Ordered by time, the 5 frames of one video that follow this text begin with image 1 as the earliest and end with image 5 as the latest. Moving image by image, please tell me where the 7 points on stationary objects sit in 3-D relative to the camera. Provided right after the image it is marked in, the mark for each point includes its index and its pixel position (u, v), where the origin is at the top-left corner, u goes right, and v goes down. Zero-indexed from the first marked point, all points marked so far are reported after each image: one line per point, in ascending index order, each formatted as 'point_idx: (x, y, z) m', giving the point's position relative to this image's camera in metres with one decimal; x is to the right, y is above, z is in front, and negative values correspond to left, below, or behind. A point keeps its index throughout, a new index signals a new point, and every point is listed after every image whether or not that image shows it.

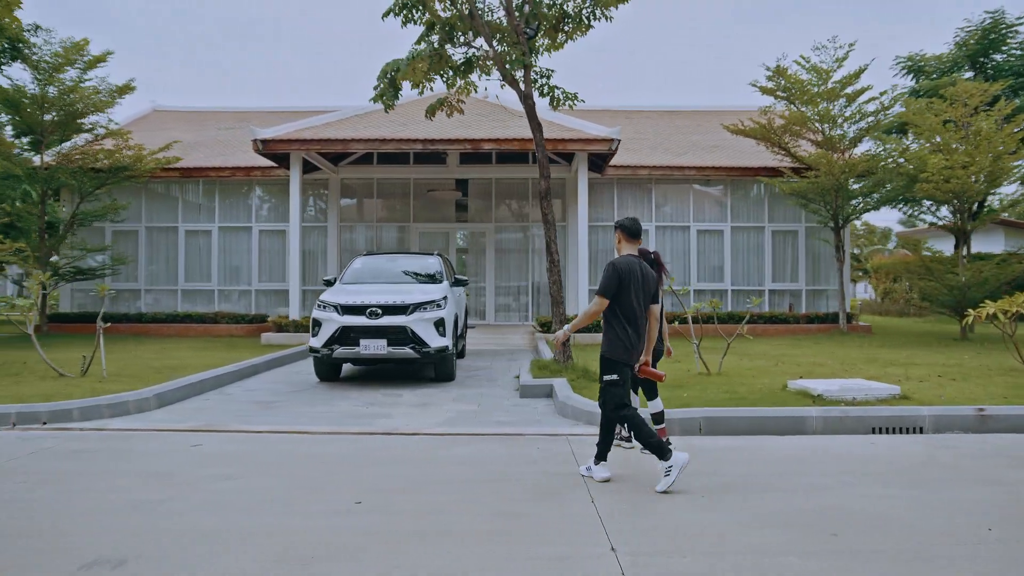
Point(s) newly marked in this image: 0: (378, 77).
0: (-1.6, +2.5, +10.3) m
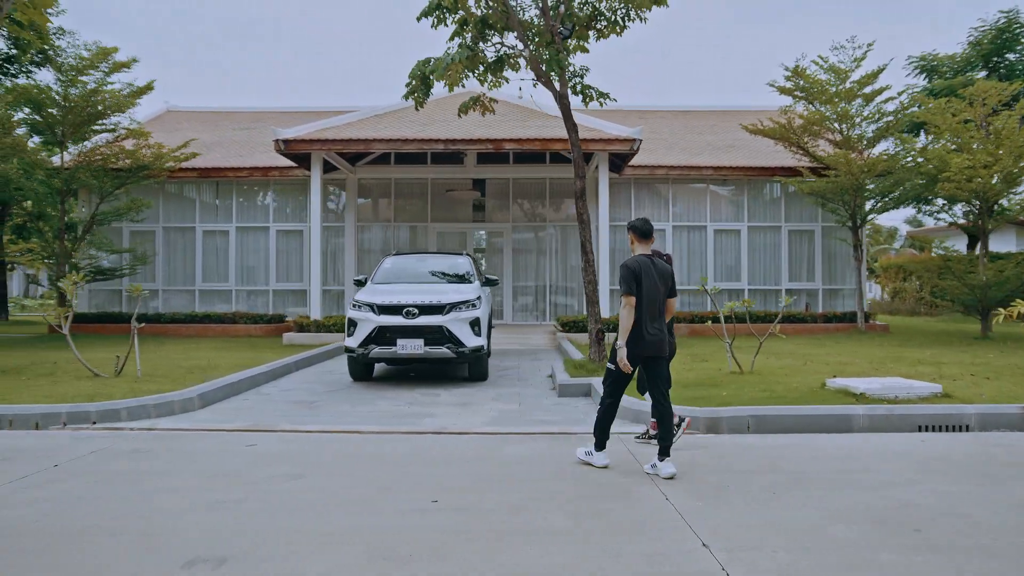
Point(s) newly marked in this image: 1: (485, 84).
0: (-1.2, +2.5, +10.3) m
1: (-0.5, +2.4, +10.5) m
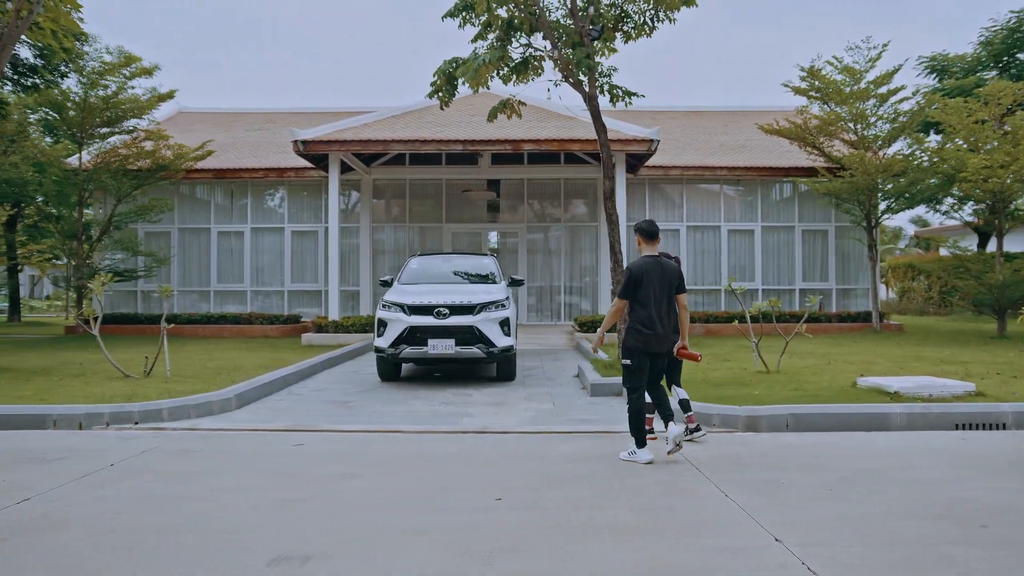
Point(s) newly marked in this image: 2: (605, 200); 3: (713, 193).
0: (-0.9, +2.5, +10.4) m
1: (-0.2, +2.4, +10.6) m
2: (+1.0, +0.9, +9.0) m
3: (+4.4, +2.1, +18.9) m
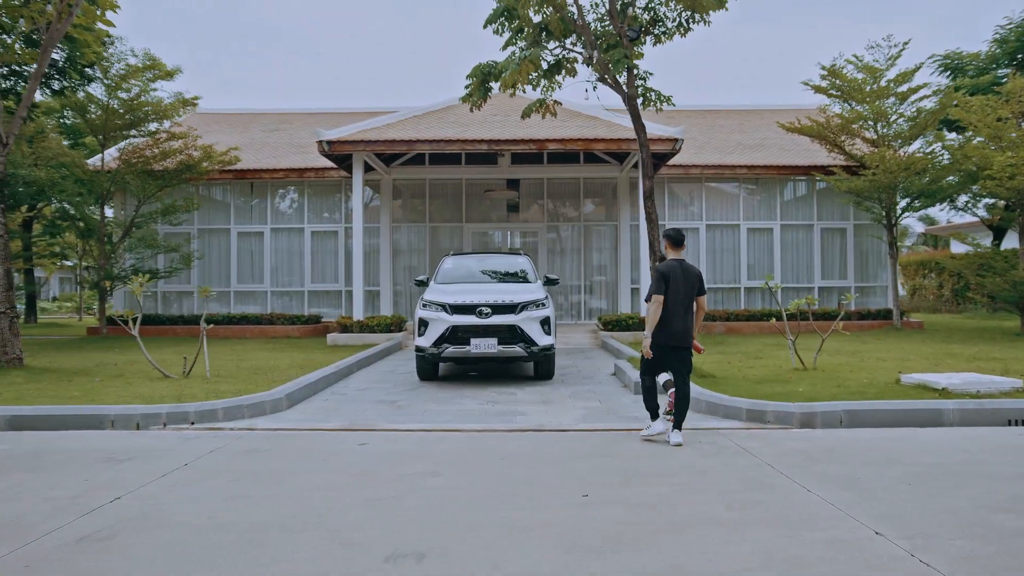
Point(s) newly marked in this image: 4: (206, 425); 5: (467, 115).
0: (-0.5, +2.5, +10.4) m
1: (+0.2, +2.4, +10.6) m
2: (+1.4, +0.9, +9.1) m
3: (+4.8, +2.1, +18.9) m
4: (-2.3, -1.0, +6.7) m
5: (-0.9, +3.3, +16.7) m
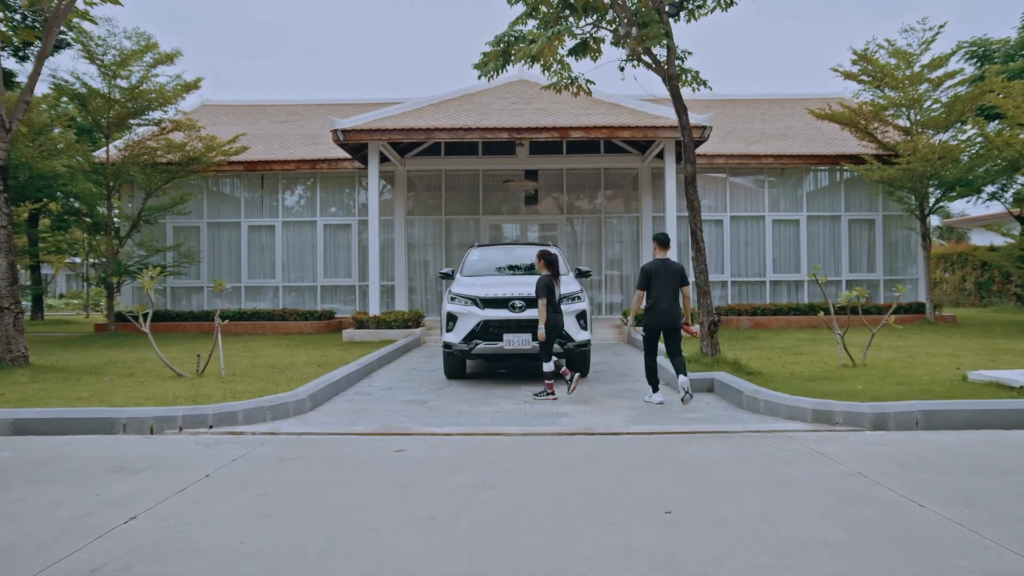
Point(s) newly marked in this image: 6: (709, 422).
0: (-0.2, +2.6, +9.9) m
1: (+0.5, +2.5, +10.1) m
2: (+1.7, +1.0, +8.5) m
3: (+5.2, +2.2, +18.4) m
4: (-2.0, -1.0, +6.1) m
5: (-0.5, +3.5, +16.2) m
6: (+1.4, -1.0, +6.3) m
